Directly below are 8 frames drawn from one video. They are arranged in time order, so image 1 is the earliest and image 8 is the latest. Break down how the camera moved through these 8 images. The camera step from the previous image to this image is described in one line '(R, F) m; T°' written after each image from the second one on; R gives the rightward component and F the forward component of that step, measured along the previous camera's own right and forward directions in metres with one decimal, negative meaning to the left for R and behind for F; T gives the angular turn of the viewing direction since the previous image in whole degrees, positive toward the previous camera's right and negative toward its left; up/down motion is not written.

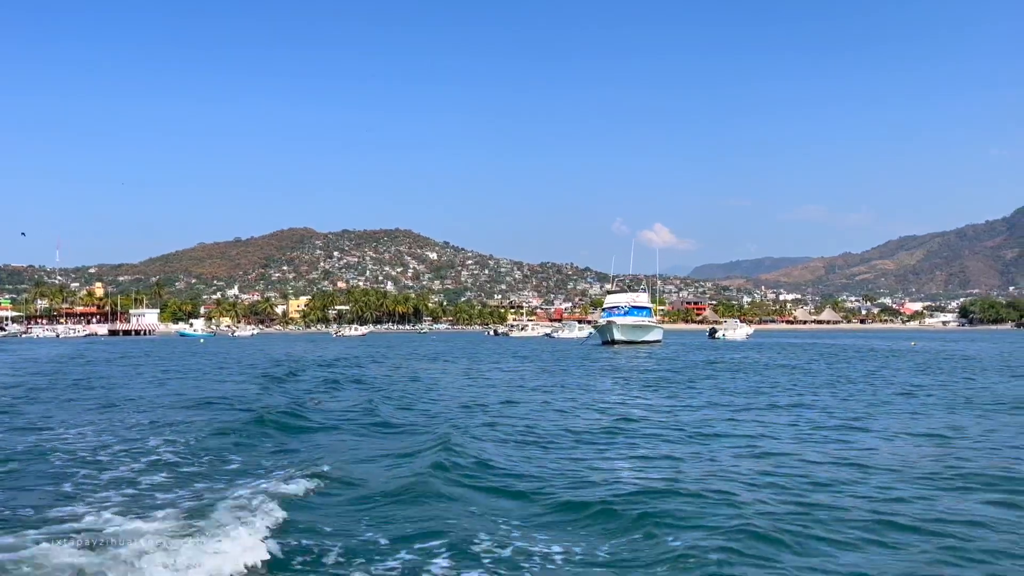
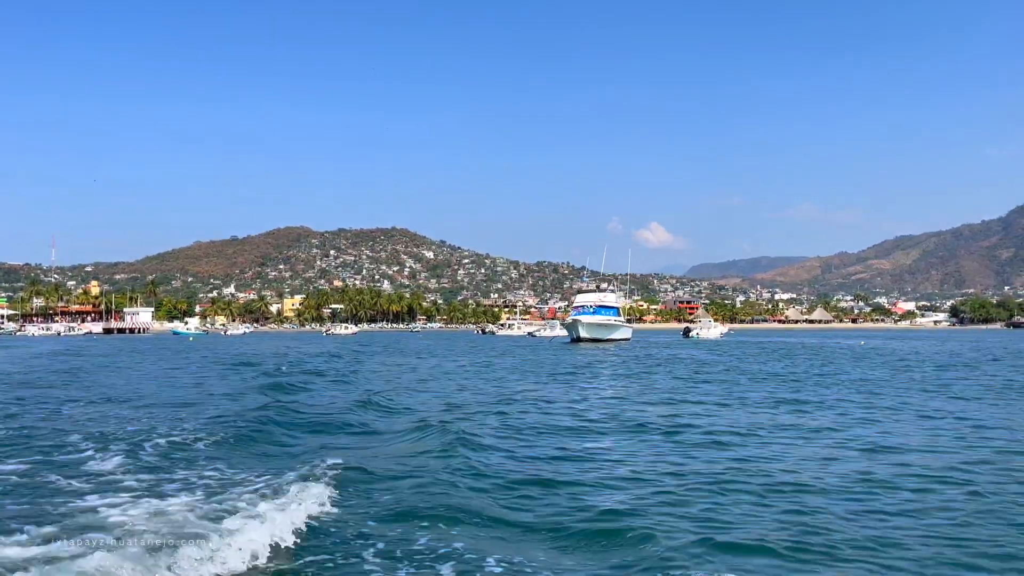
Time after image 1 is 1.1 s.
(+1.3, -2.0) m; 0°
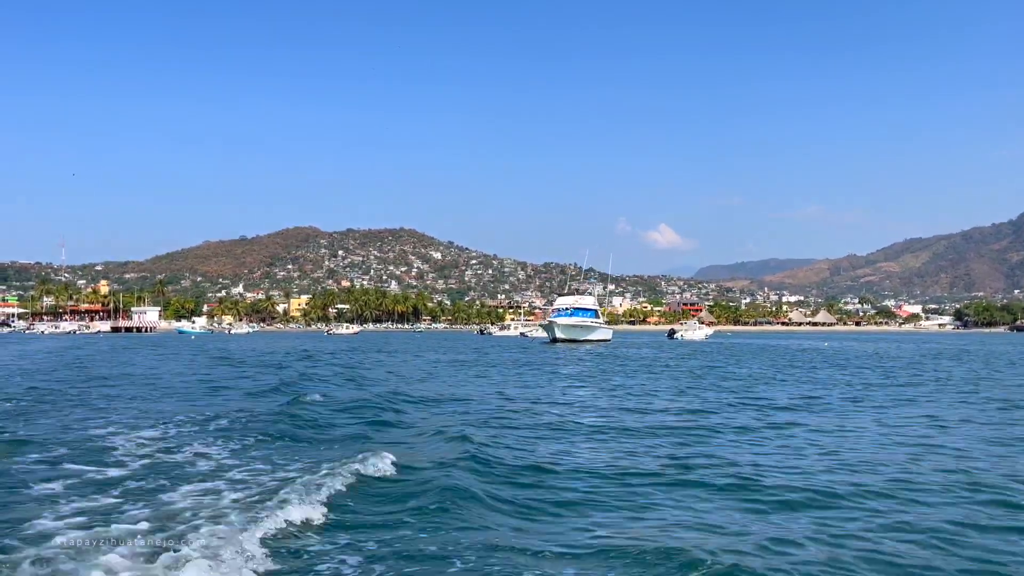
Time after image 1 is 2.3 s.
(+1.4, -2.1) m; -1°
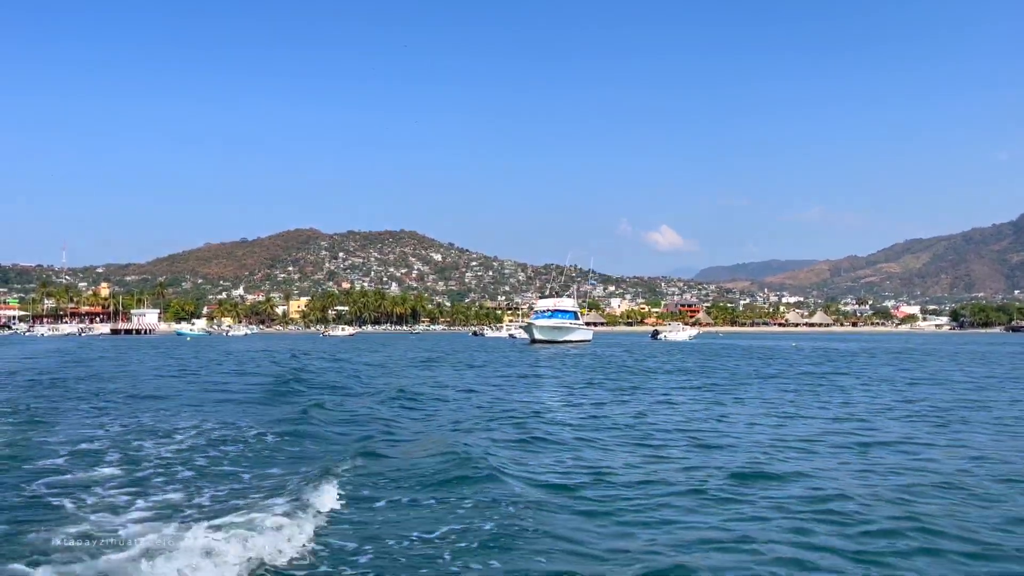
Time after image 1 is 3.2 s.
(+1.1, -1.7) m; 0°
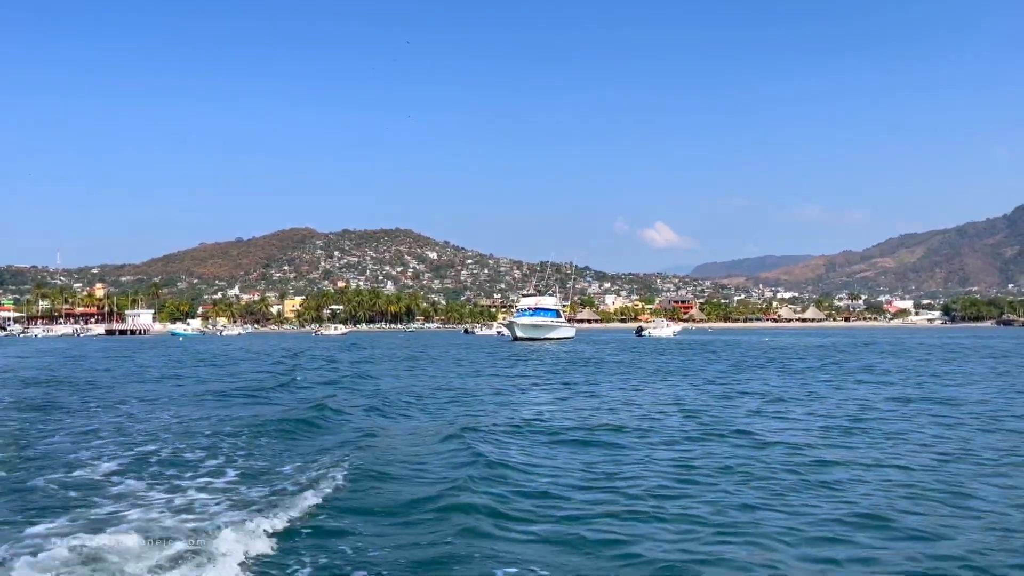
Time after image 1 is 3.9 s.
(+0.8, -1.3) m; 0°
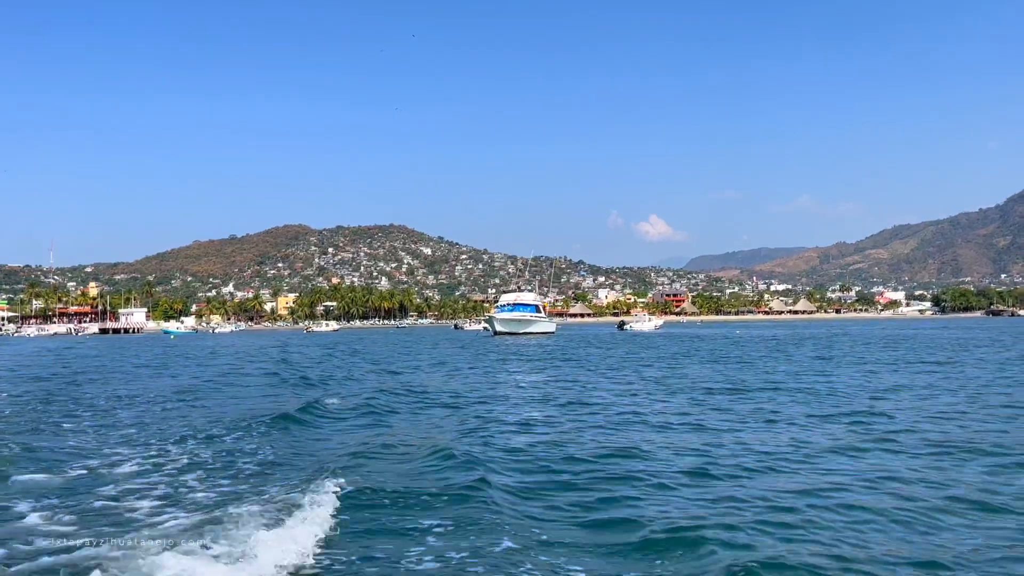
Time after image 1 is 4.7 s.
(+0.9, -1.5) m; 0°
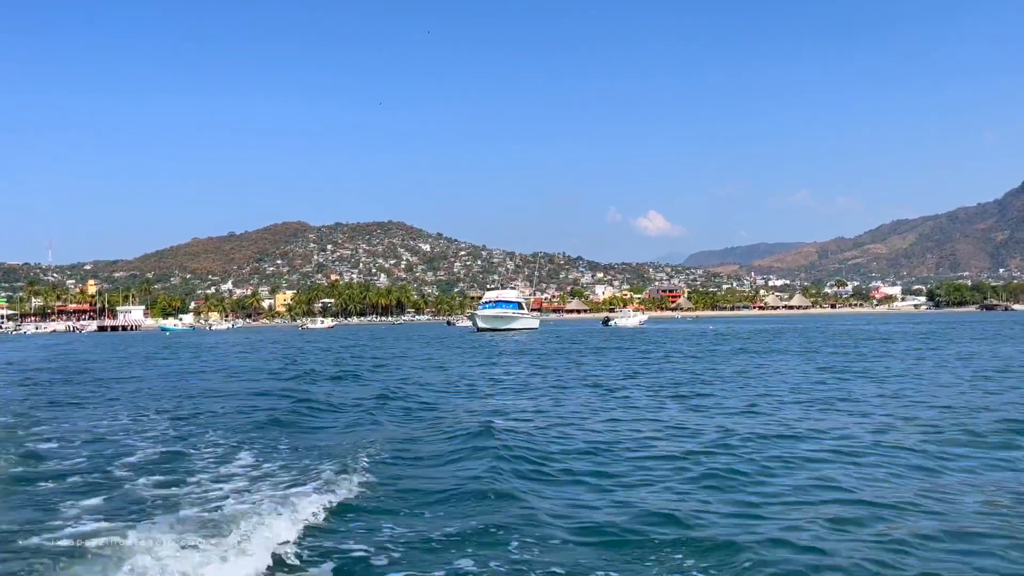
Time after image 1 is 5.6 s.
(+1.0, -1.7) m; 0°
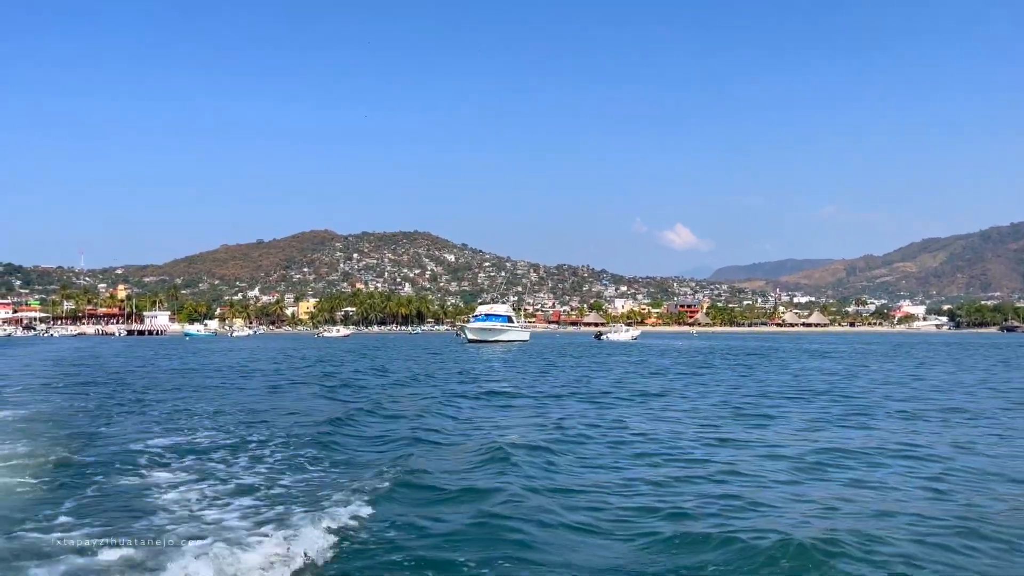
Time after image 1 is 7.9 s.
(+2.3, -3.9) m; -2°
